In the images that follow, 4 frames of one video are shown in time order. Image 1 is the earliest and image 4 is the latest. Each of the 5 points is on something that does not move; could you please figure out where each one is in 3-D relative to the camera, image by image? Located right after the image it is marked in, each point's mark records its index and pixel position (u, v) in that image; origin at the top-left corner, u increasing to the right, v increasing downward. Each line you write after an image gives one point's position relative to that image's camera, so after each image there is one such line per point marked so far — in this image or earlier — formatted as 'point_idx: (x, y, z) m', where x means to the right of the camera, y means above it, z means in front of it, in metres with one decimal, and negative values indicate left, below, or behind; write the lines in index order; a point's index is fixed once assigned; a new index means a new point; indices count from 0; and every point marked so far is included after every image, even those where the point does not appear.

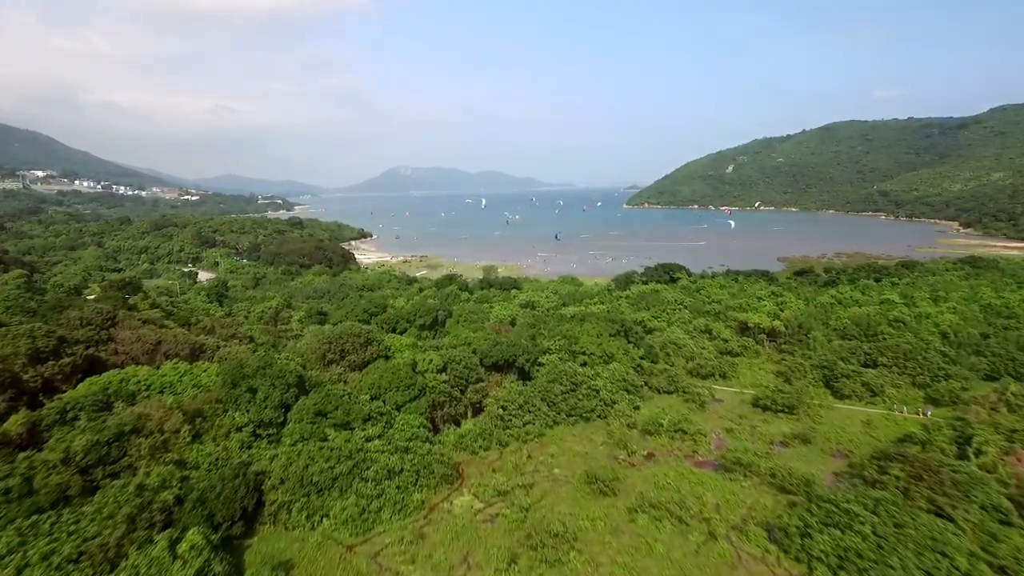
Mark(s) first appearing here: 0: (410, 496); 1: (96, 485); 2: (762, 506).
0: (-2.8, -5.7, +12.7) m
1: (-9.9, -4.7, +11.2) m
2: (+6.7, -5.9, +12.6) m
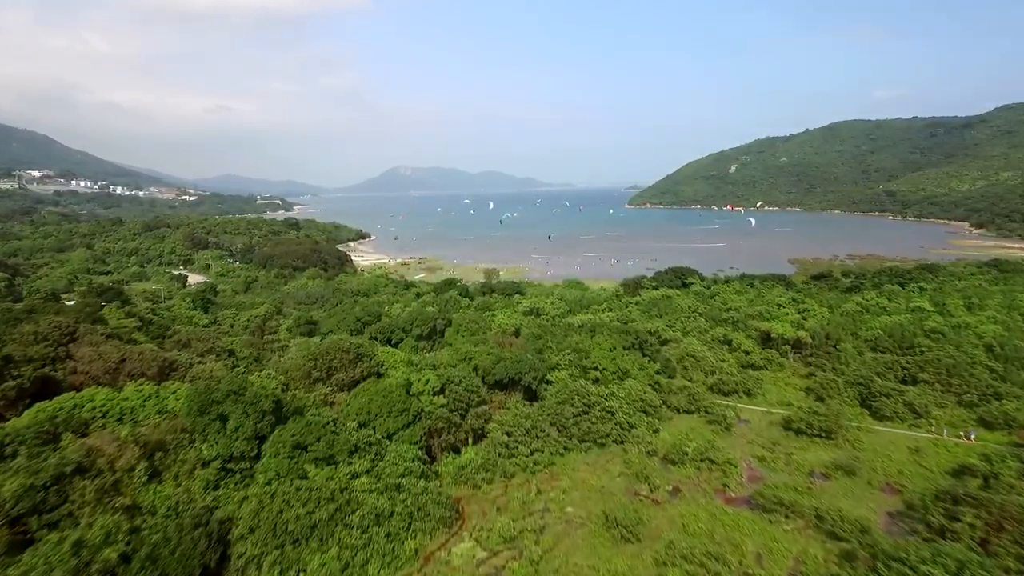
0: (-2.6, -6.0, +11.0) m
1: (-9.7, -5.1, +9.4) m
2: (+6.9, -6.2, +10.8) m
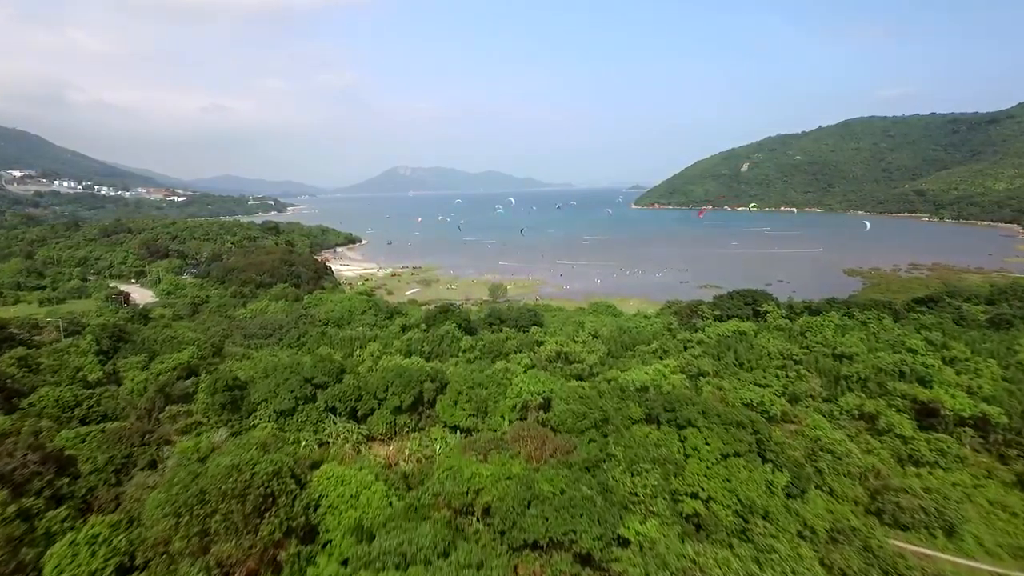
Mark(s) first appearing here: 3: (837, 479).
0: (-1.7, -7.6, +3.0) m
1: (-8.9, -6.6, +1.5) m
2: (+7.8, -7.8, +2.9) m
3: (+8.8, -5.1, +12.7) m
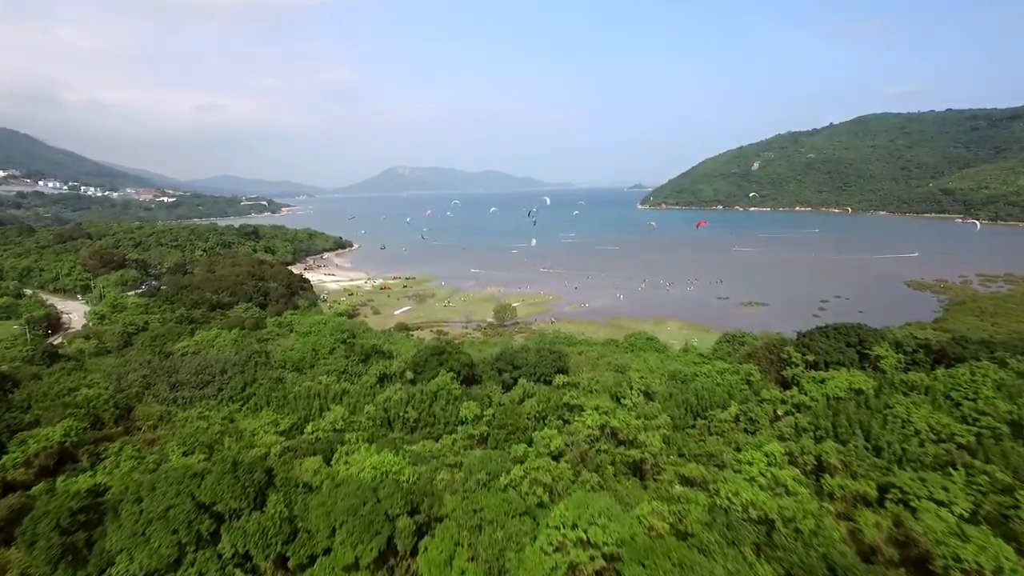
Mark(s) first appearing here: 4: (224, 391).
0: (-1.0, -9.0, -3.5) m
1: (-8.2, -8.0, -5.0) m
2: (+8.5, -9.1, -3.6) m
3: (+9.5, -6.4, +6.2) m
4: (-11.6, -4.0, +18.9) m
